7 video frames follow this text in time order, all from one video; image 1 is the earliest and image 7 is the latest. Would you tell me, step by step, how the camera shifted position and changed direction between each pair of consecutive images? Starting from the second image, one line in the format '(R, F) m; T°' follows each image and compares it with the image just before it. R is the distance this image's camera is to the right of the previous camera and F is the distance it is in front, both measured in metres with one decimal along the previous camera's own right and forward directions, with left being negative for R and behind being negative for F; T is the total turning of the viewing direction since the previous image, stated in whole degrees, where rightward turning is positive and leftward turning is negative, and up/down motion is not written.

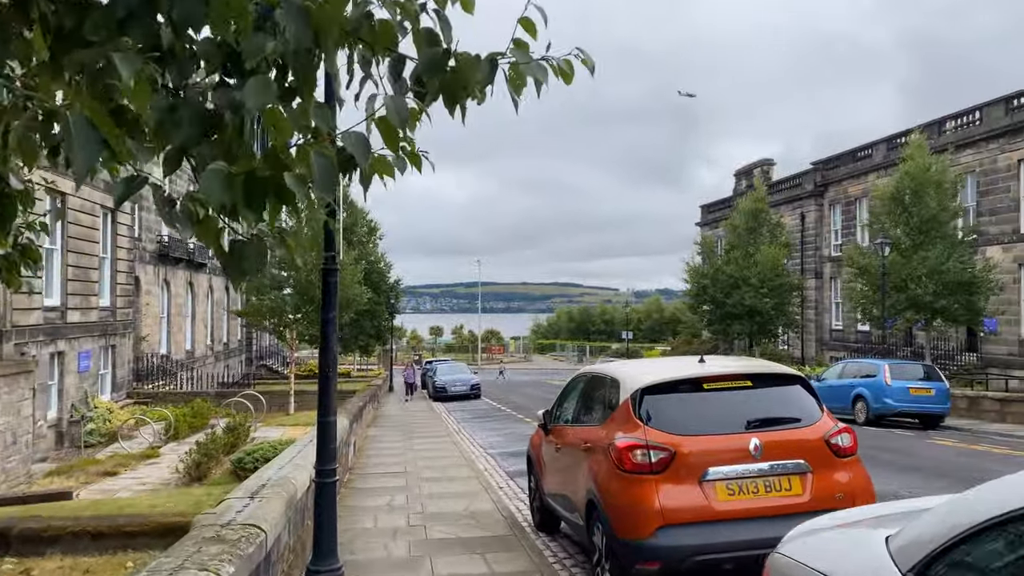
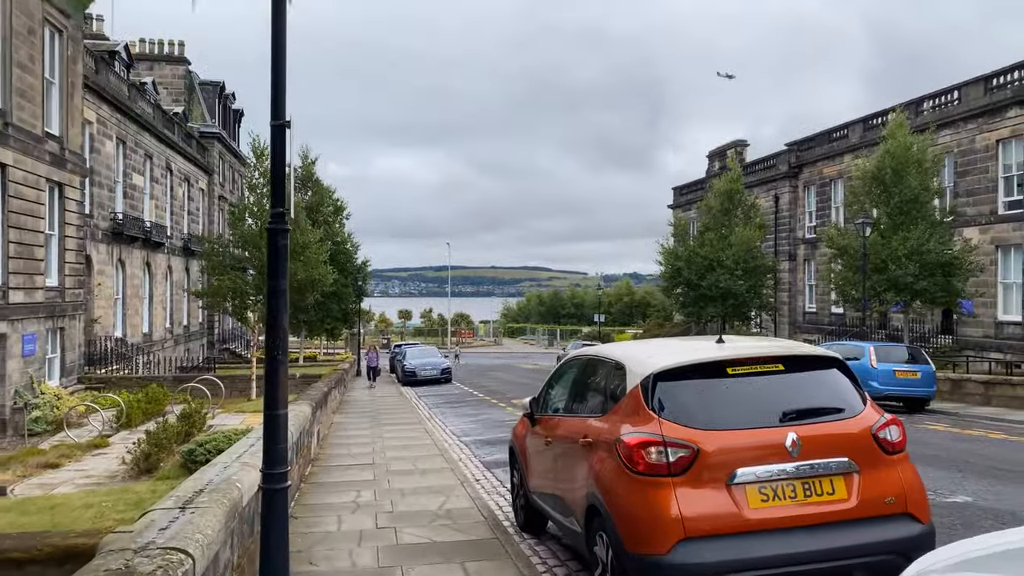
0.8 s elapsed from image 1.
(-0.1, +0.8) m; +2°
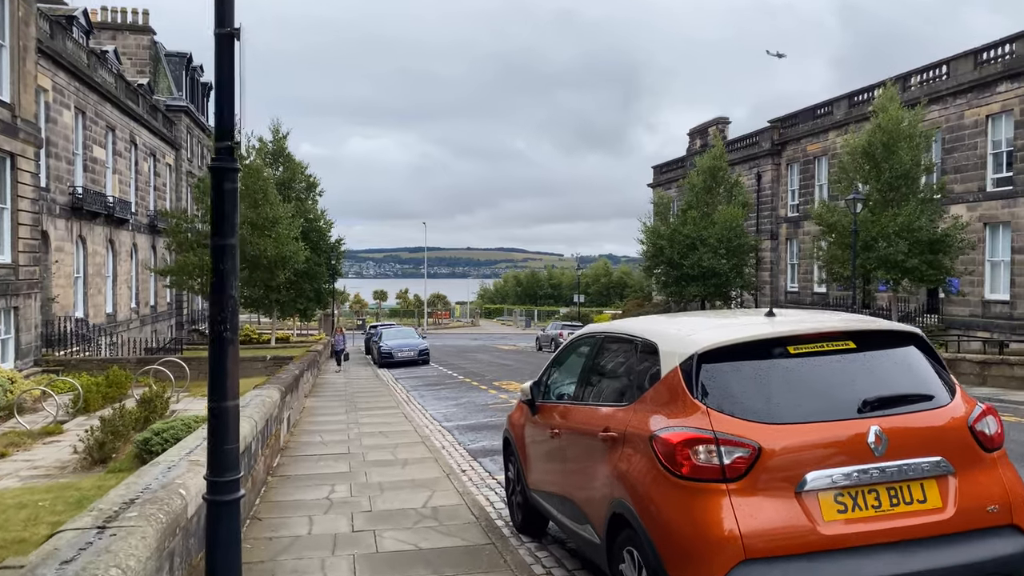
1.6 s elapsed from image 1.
(-0.1, +0.8) m; +2°
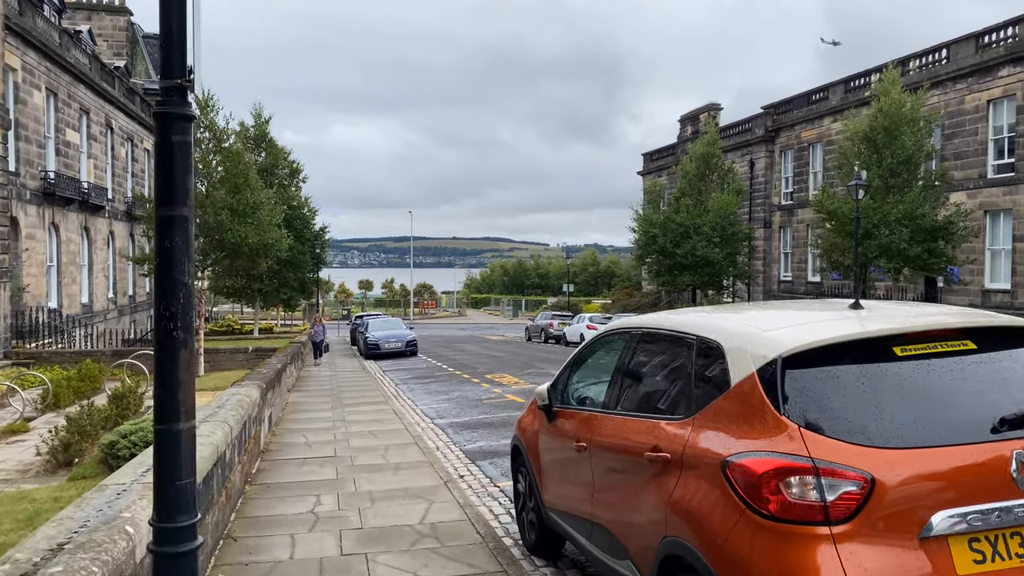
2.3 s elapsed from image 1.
(-0.2, +0.7) m; +1°
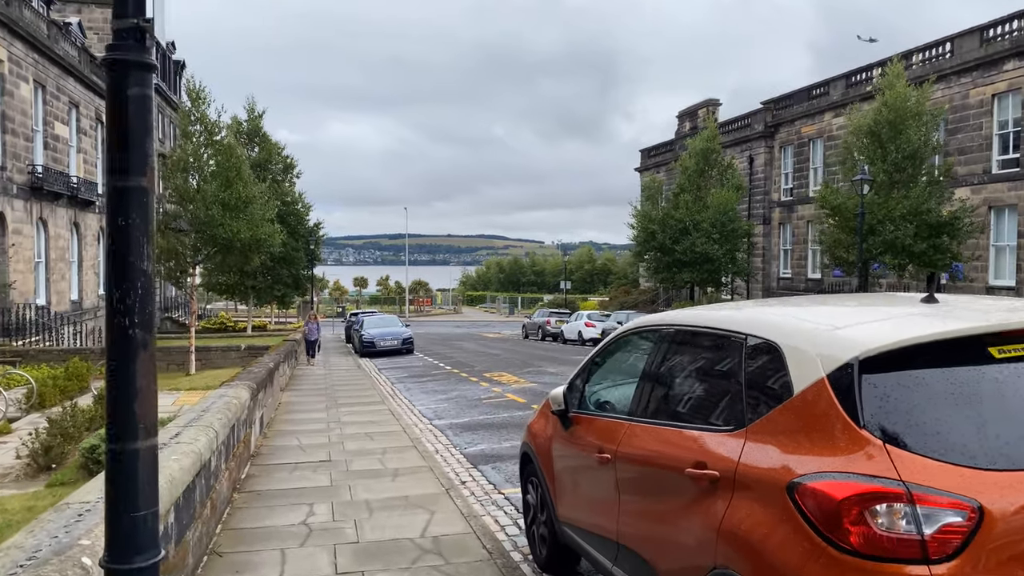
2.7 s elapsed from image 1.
(-0.1, +0.4) m; 0°
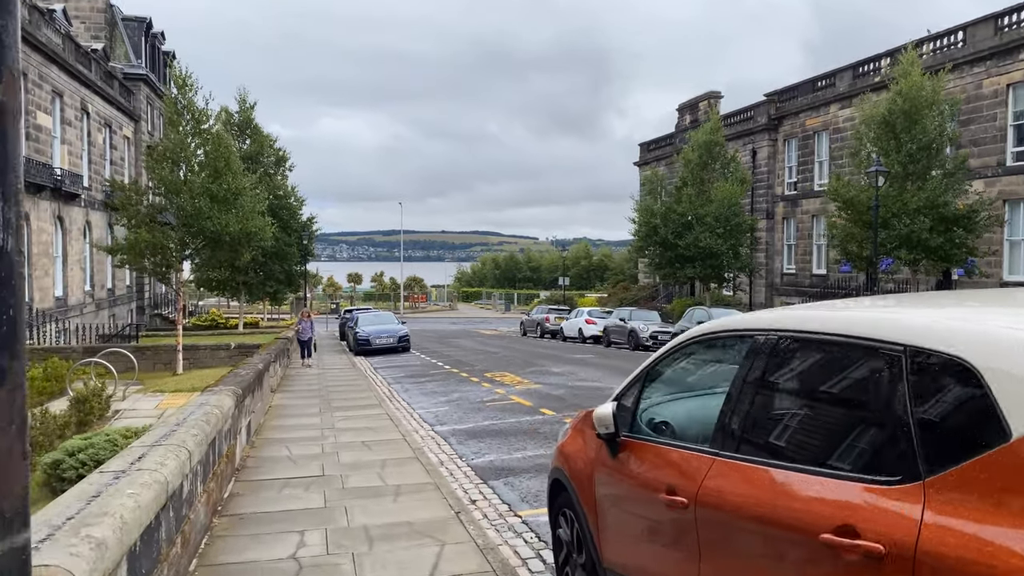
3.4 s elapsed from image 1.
(-0.2, +0.8) m; 0°
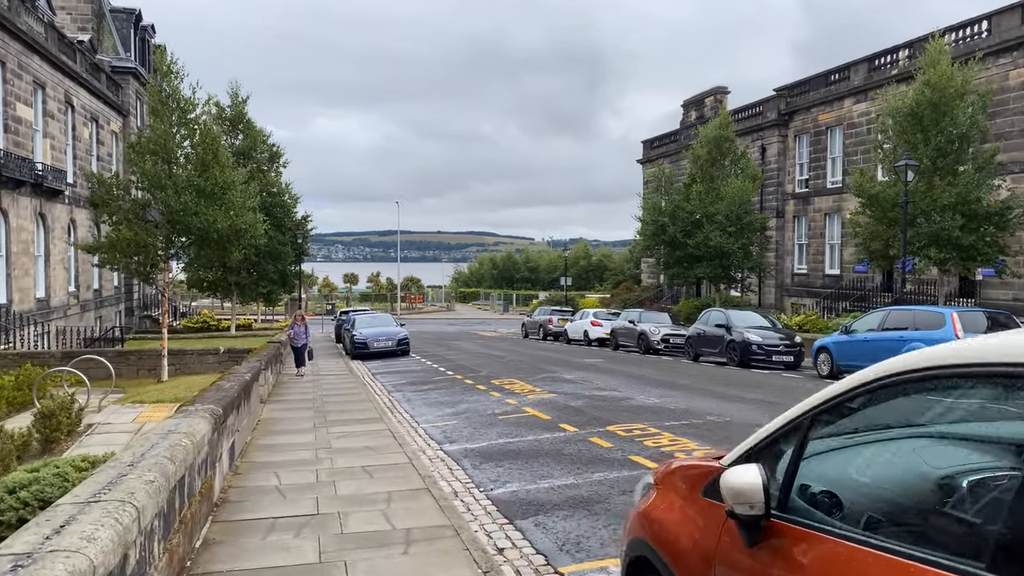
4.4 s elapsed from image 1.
(-0.3, +1.1) m; 0°
